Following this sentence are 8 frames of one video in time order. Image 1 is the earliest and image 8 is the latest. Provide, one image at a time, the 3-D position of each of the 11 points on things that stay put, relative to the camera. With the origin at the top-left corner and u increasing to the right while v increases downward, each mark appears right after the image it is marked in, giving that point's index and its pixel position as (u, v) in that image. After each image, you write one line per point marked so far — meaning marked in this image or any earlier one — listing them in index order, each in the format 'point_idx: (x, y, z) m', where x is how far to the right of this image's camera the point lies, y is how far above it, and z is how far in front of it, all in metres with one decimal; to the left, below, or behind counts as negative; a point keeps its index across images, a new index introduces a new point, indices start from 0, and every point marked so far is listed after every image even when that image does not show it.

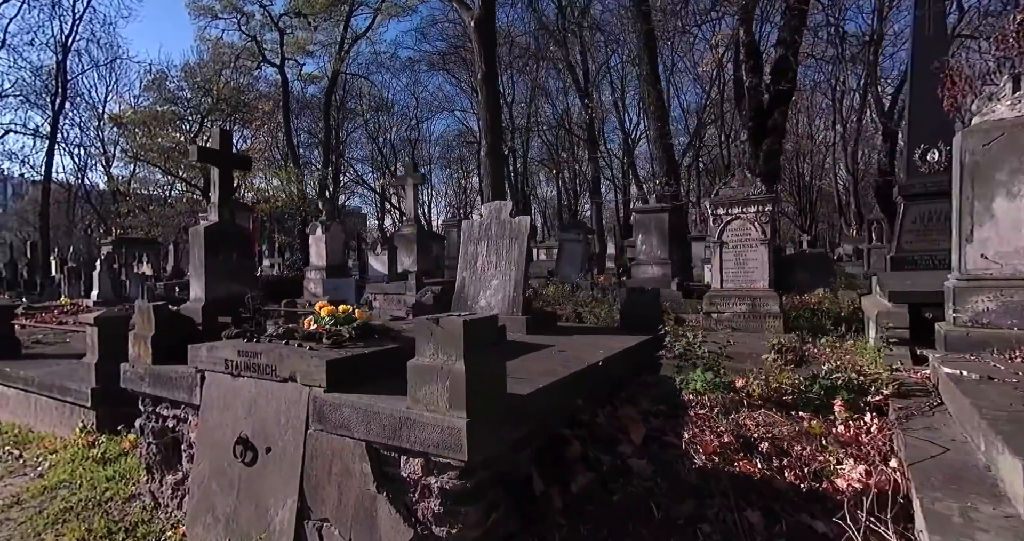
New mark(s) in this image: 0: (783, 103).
0: (+7.9, +4.9, +17.3) m
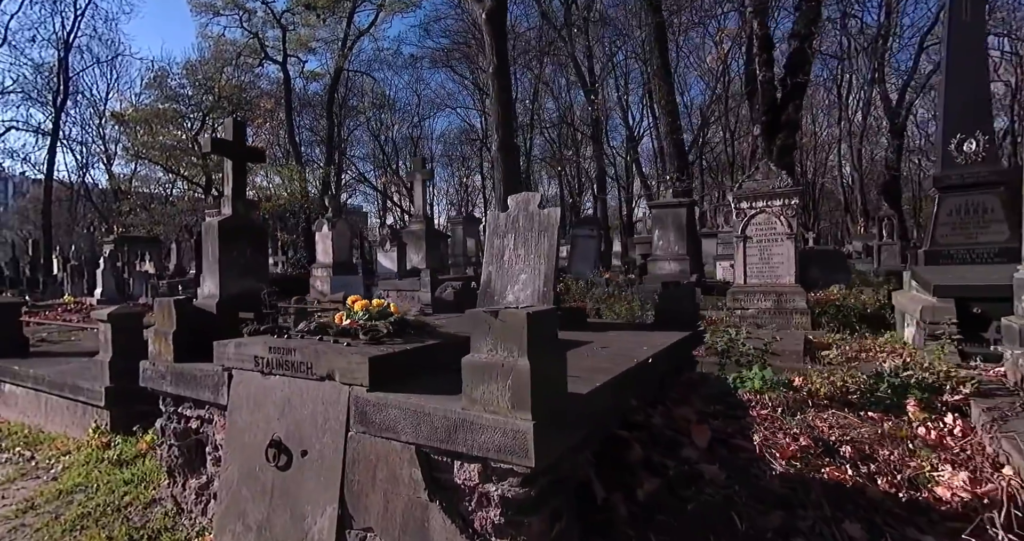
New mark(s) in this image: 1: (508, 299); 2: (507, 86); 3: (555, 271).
0: (+8.2, +5.0, +17.1) m
1: (0.0, -0.3, +5.8) m
2: (-0.2, +4.5, +14.5) m
3: (+0.4, 0.0, +5.6) m
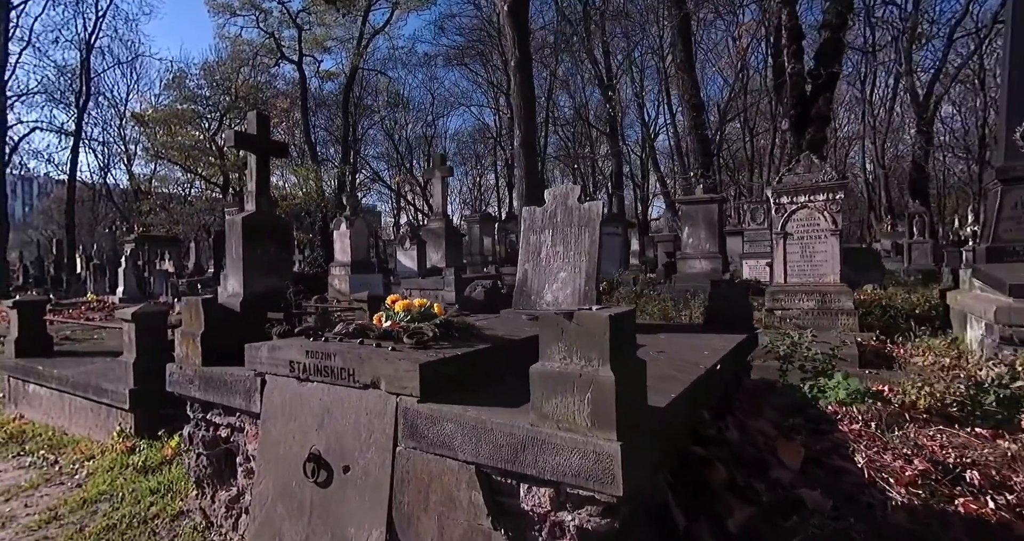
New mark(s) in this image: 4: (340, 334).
0: (+8.9, +5.1, +16.6) m
1: (+0.3, -0.3, +5.5) m
2: (+0.4, +4.5, +14.2) m
3: (+0.8, 0.0, +5.2) m
4: (-0.9, -0.3, +3.2) m
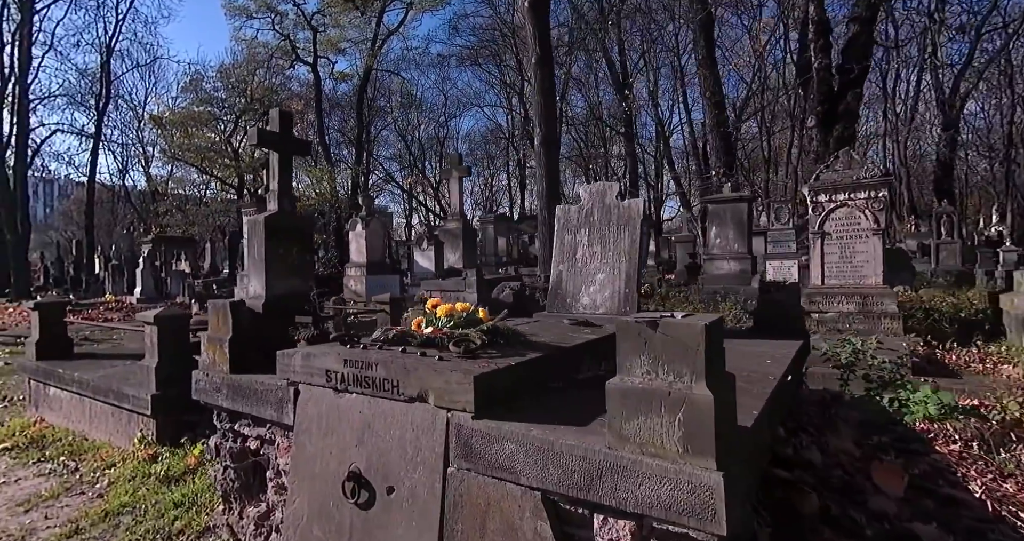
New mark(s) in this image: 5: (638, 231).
0: (+9.4, +5.0, +16.2) m
1: (+0.6, -0.3, +5.3) m
2: (+0.9, +4.5, +13.9) m
3: (+1.1, 0.0, +5.0) m
4: (-0.7, -0.4, +3.0) m
5: (+1.1, +0.3, +5.0) m
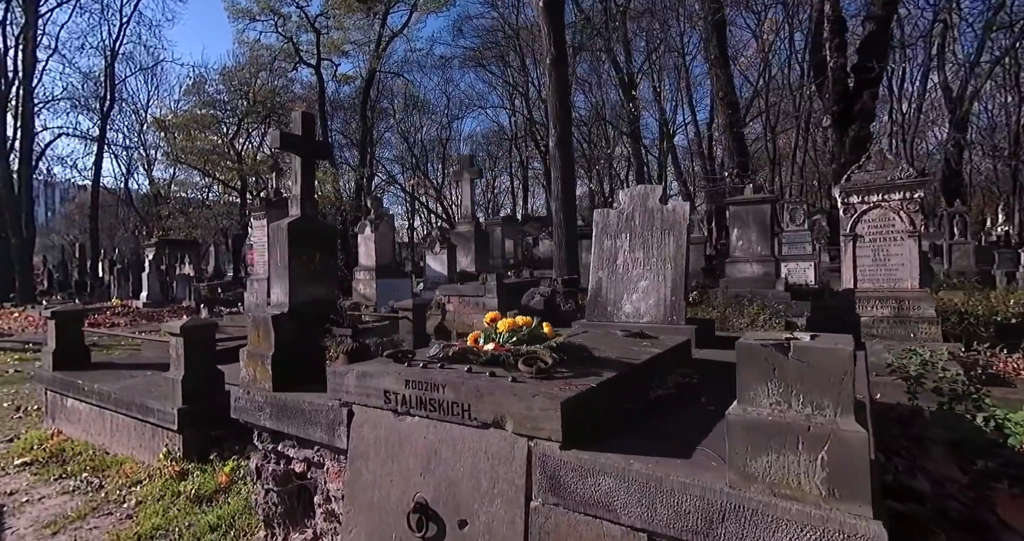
0: (+9.7, +5.0, +15.9) m
1: (+1.0, -0.3, +5.1) m
2: (+1.2, +4.4, +13.8) m
3: (+1.4, -0.1, +4.8) m
4: (-0.4, -0.4, +2.8) m
5: (+1.4, +0.3, +4.8) m
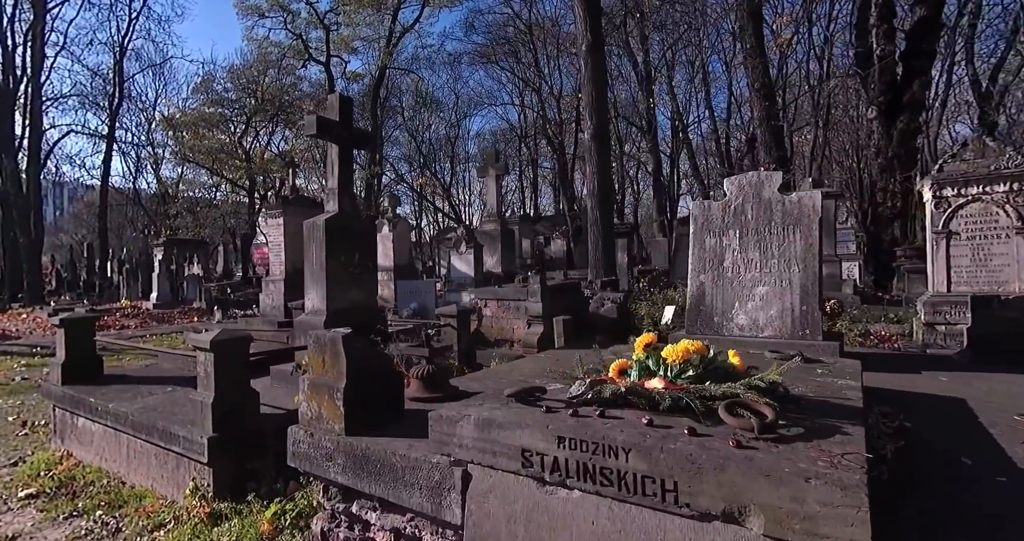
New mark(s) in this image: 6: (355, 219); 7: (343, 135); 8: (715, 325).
0: (+10.5, +5.0, +15.0) m
1: (+1.6, -0.4, +4.3) m
2: (+1.9, +4.4, +12.9) m
3: (+2.0, -0.1, +4.0) m
4: (+0.3, -0.5, +2.0) m
5: (+2.0, +0.2, +4.0) m
6: (-1.6, +0.5, +6.3) m
7: (-1.8, +1.5, +6.3) m
8: (+1.5, -0.4, +4.4) m
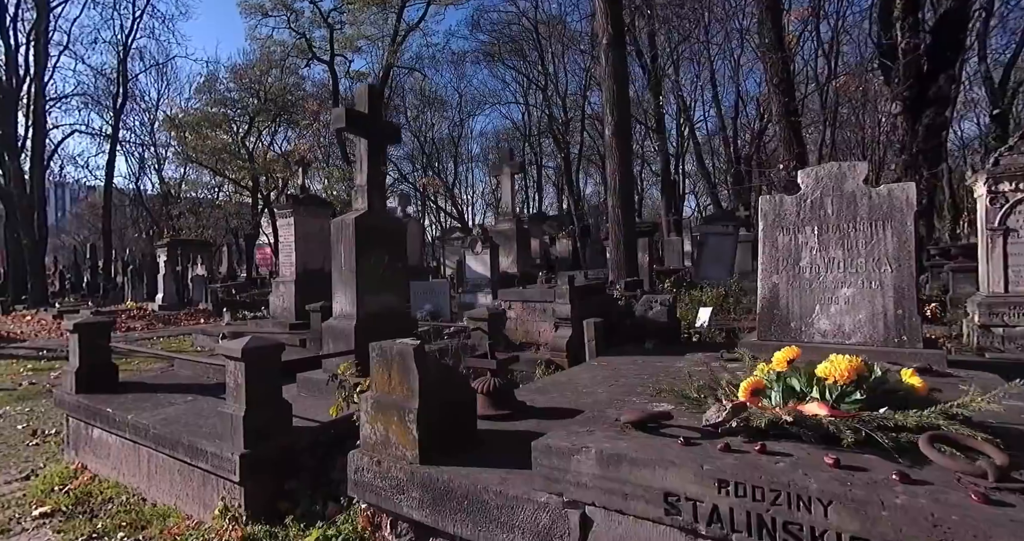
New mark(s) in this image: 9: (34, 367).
0: (+10.9, +5.0, +14.7) m
1: (+2.0, -0.4, +3.9) m
2: (+2.3, +4.4, +12.6) m
3: (+2.4, -0.1, +3.6) m
4: (+0.7, -0.5, +1.7) m
5: (+2.4, +0.2, +3.6) m
6: (-1.2, +0.5, +6.0) m
7: (-1.5, +1.4, +6.0) m
8: (+1.9, -0.4, +4.0) m
9: (-10.4, -2.1, +12.9) m
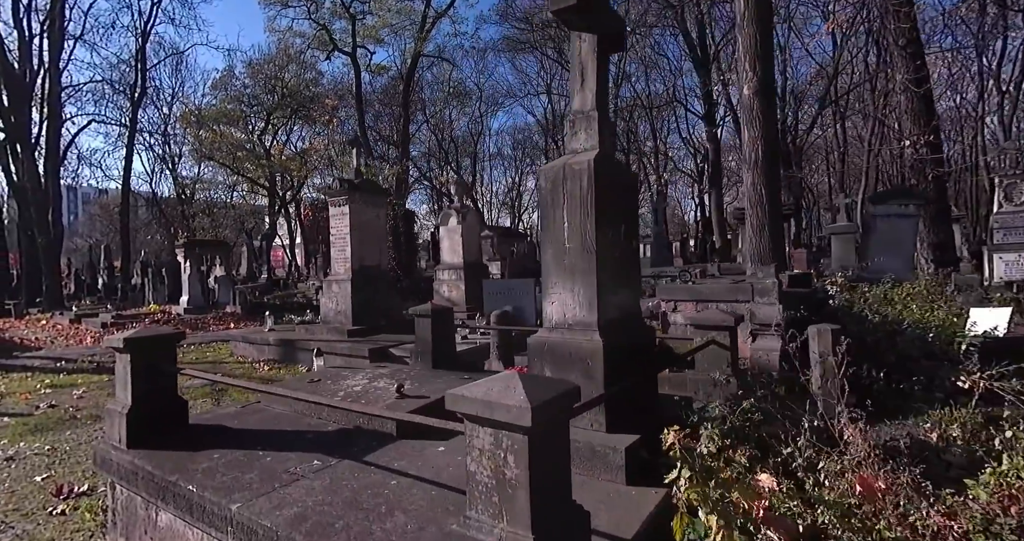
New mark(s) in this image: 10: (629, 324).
0: (+13.0, +5.2, +12.1) m
1: (+4.0, -0.2, +1.5) m
2: (+4.4, +4.6, +10.2) m
3: (+4.4, +0.1, +1.2) m
4: (+2.6, -0.3, -0.7) m
5: (+4.4, +0.4, +1.2) m
6: (+0.8, +0.7, +3.6) m
7: (+0.6, +1.6, +3.6) m
8: (+3.9, -0.3, +1.6) m
9: (-8.3, -2.0, +10.7) m
10: (+0.8, -0.3, +3.5) m
